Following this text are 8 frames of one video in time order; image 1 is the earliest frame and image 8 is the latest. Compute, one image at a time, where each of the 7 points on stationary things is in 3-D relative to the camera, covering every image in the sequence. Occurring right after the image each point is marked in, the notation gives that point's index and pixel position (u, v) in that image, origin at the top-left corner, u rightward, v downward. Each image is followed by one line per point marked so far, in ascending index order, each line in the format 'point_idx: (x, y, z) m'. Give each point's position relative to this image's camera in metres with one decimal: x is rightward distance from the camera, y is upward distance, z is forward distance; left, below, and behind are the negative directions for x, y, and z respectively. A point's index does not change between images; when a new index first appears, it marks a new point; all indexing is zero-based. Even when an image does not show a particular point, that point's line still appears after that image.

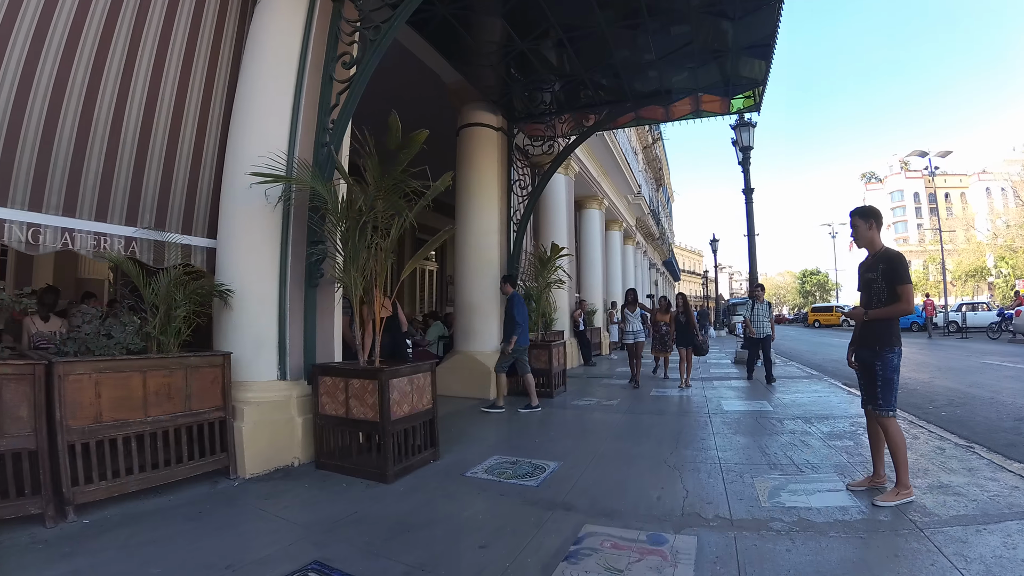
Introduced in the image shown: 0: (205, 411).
0: (-2.4, -0.9, +4.1) m
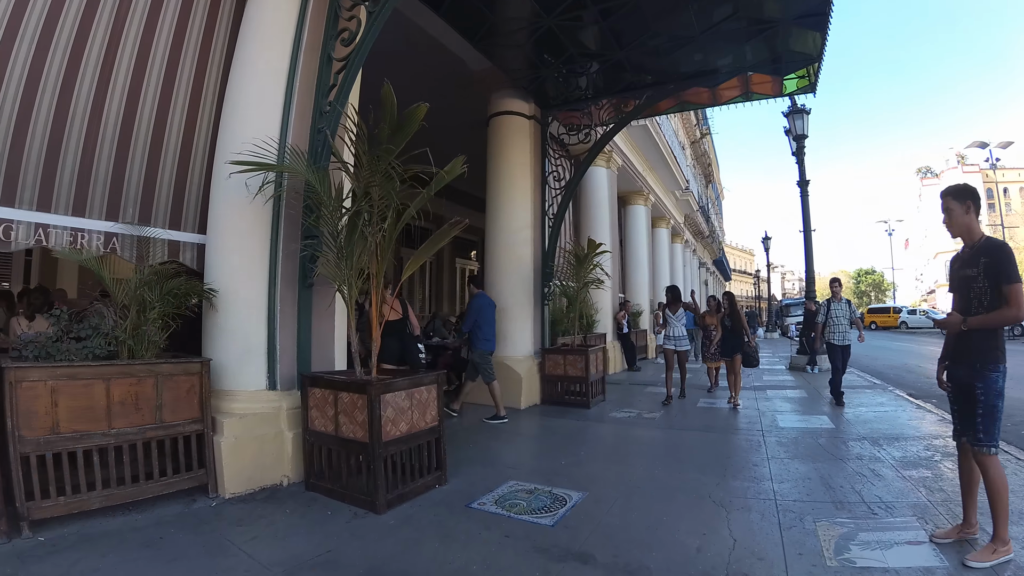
0: (-2.3, -0.9, +3.7) m
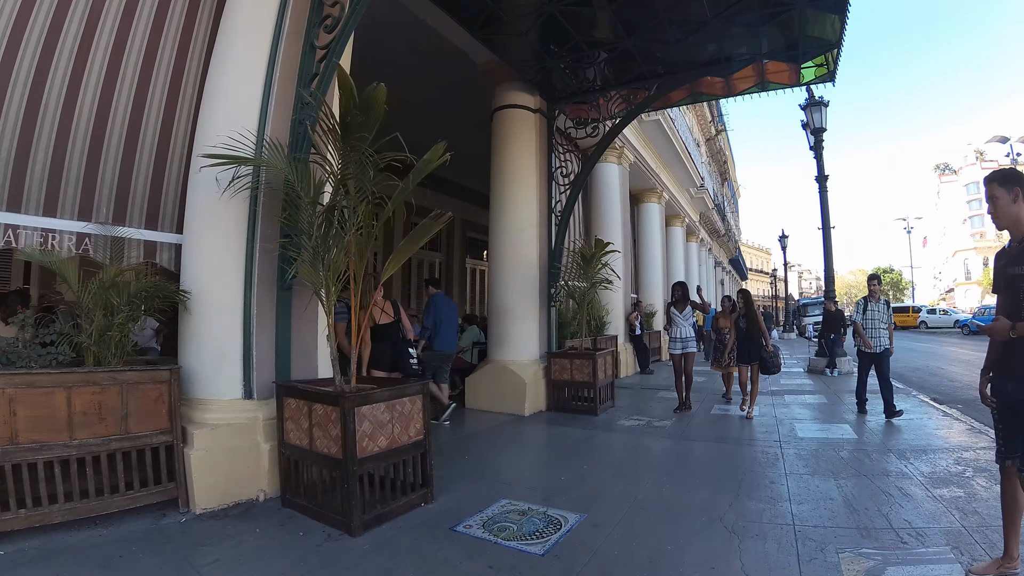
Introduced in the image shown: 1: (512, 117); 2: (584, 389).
0: (-2.4, -0.9, +3.5) m
1: (0.0, +2.5, +7.5) m
2: (+1.0, -1.4, +7.1) m
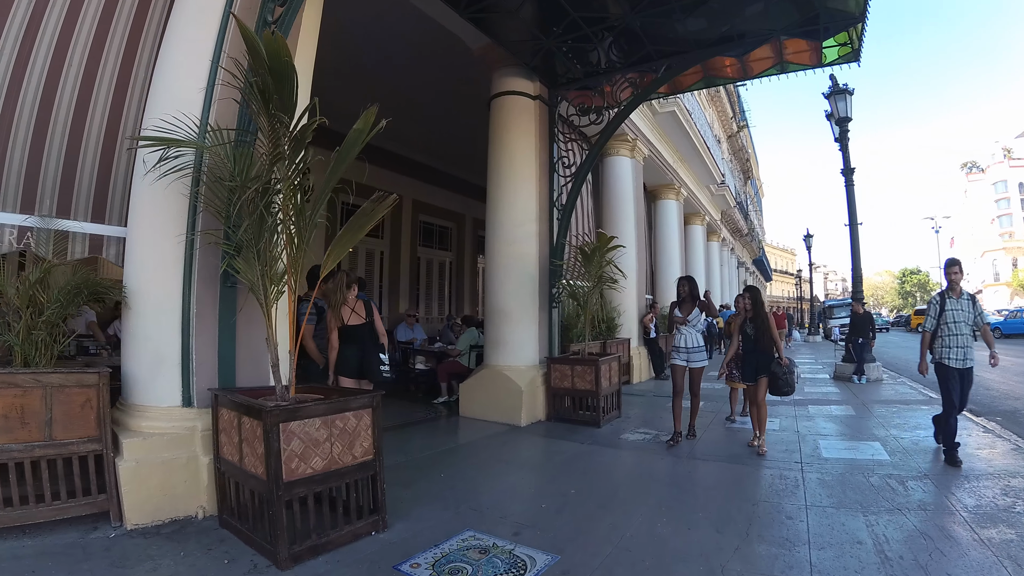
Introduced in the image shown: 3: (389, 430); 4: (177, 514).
0: (-2.6, -0.9, +3.0) m
1: (0.0, +2.5, +7.0) m
2: (+1.0, -1.4, +6.6) m
3: (-1.3, -1.7, +6.2) m
4: (-2.1, -1.4, +3.2) m
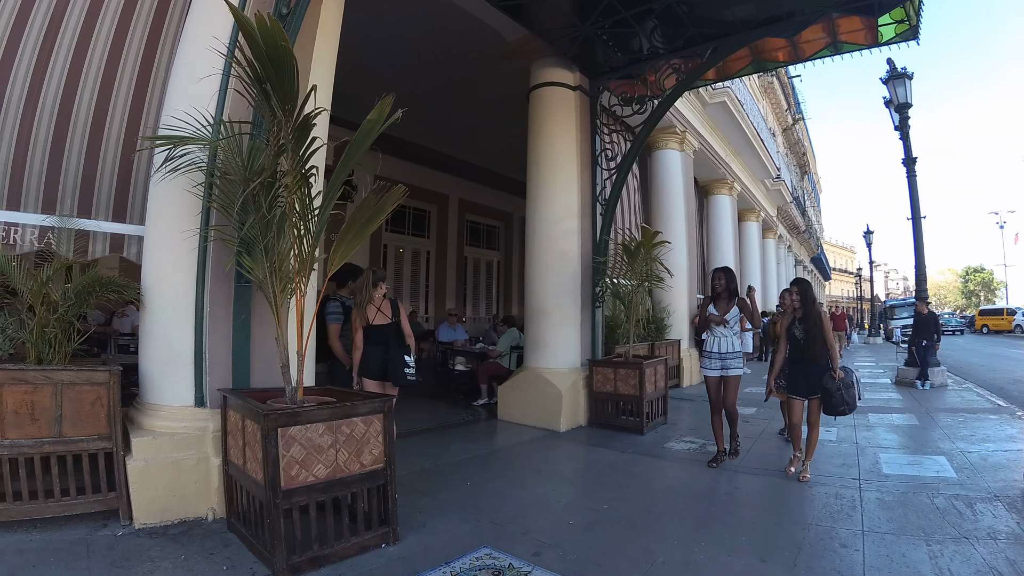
0: (-2.5, -0.9, +3.0) m
1: (+0.4, +2.5, +6.8) m
2: (+1.3, -1.4, +6.3) m
3: (-0.9, -1.6, +6.1) m
4: (-2.0, -1.4, +3.2) m
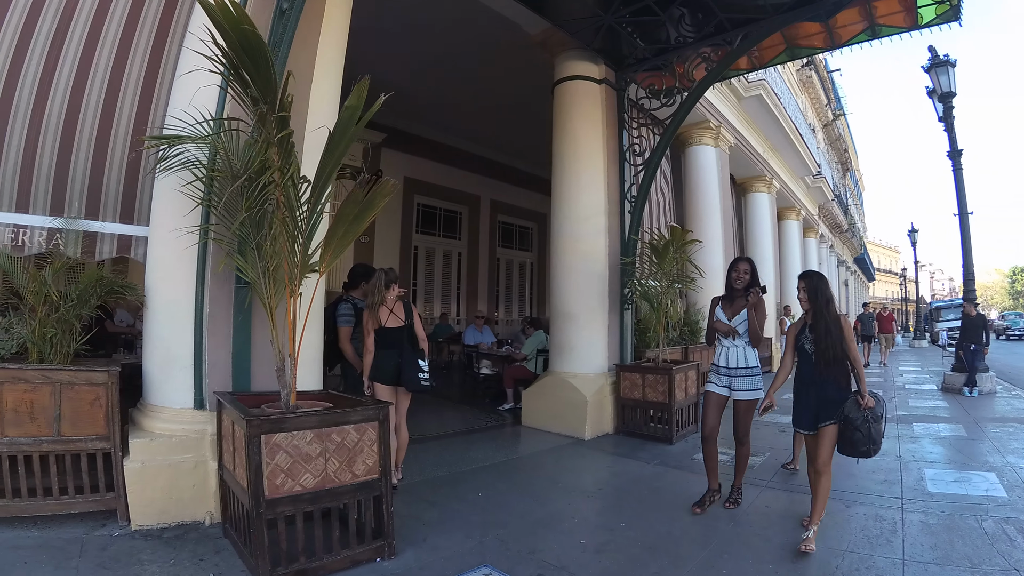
0: (-2.5, -0.9, +3.0) m
1: (+0.6, +2.5, +6.6) m
2: (+1.5, -1.4, +6.0) m
3: (-0.8, -1.6, +5.9) m
4: (-2.0, -1.4, +3.1) m
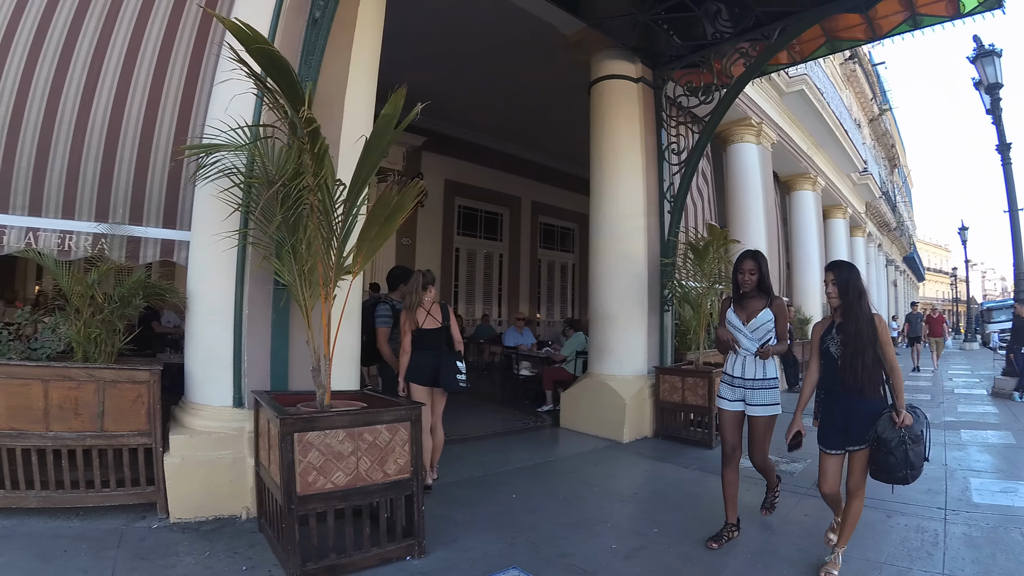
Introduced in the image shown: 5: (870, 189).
0: (-2.3, -0.9, +3.2) m
1: (+1.0, +2.4, +6.6) m
2: (+1.9, -1.4, +5.9) m
3: (-0.4, -1.7, +6.0) m
4: (-1.8, -1.4, +3.3) m
5: (+12.2, +3.4, +18.1) m
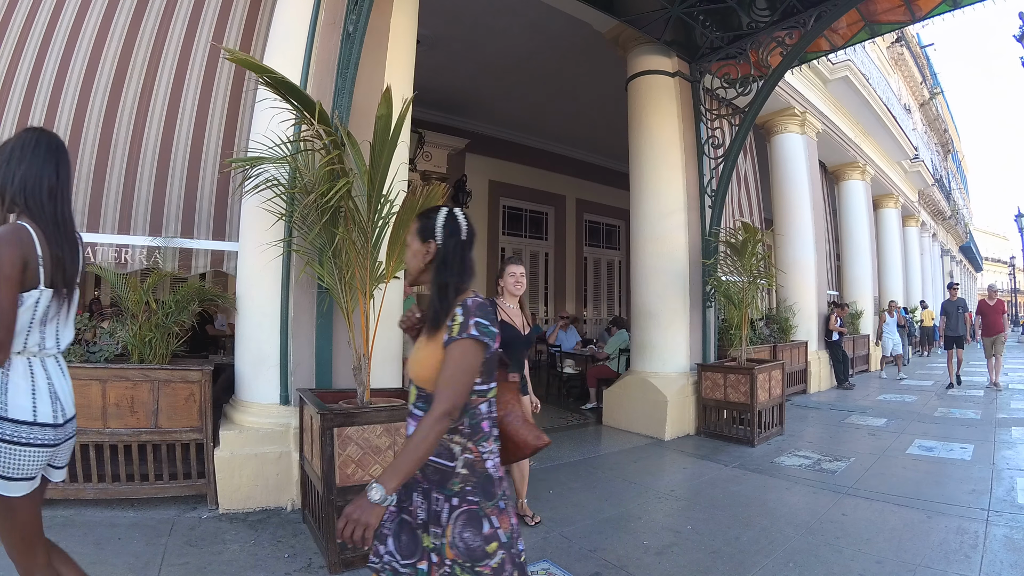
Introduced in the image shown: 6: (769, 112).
0: (-2.1, -0.9, +3.4) m
1: (+1.4, +2.5, +6.6) m
2: (+2.3, -1.3, +5.8) m
3: (0.0, -1.7, +6.1) m
4: (-1.6, -1.4, +3.5) m
5: (+13.4, +3.7, +17.2) m
6: (+4.4, +3.1, +9.1) m
